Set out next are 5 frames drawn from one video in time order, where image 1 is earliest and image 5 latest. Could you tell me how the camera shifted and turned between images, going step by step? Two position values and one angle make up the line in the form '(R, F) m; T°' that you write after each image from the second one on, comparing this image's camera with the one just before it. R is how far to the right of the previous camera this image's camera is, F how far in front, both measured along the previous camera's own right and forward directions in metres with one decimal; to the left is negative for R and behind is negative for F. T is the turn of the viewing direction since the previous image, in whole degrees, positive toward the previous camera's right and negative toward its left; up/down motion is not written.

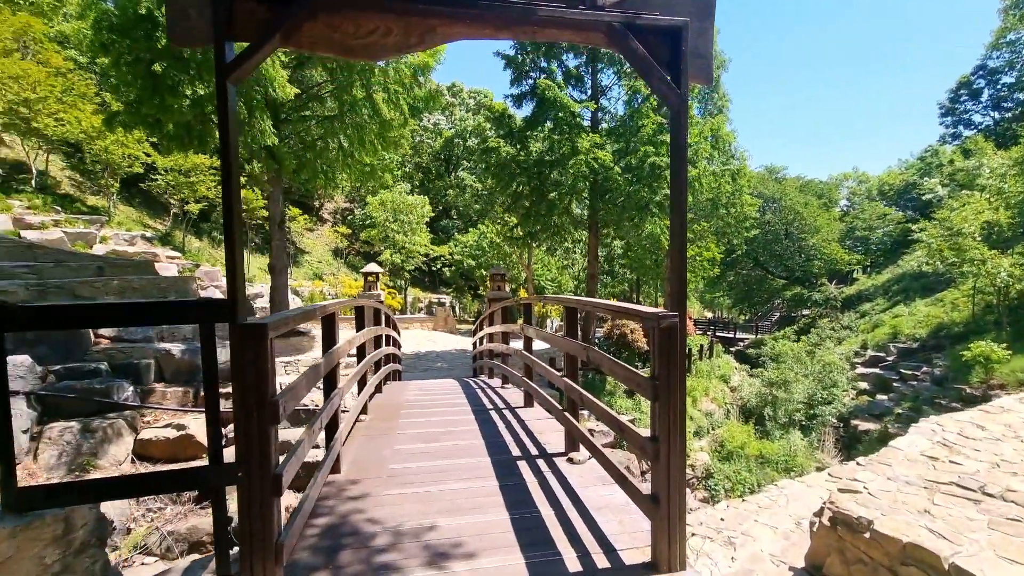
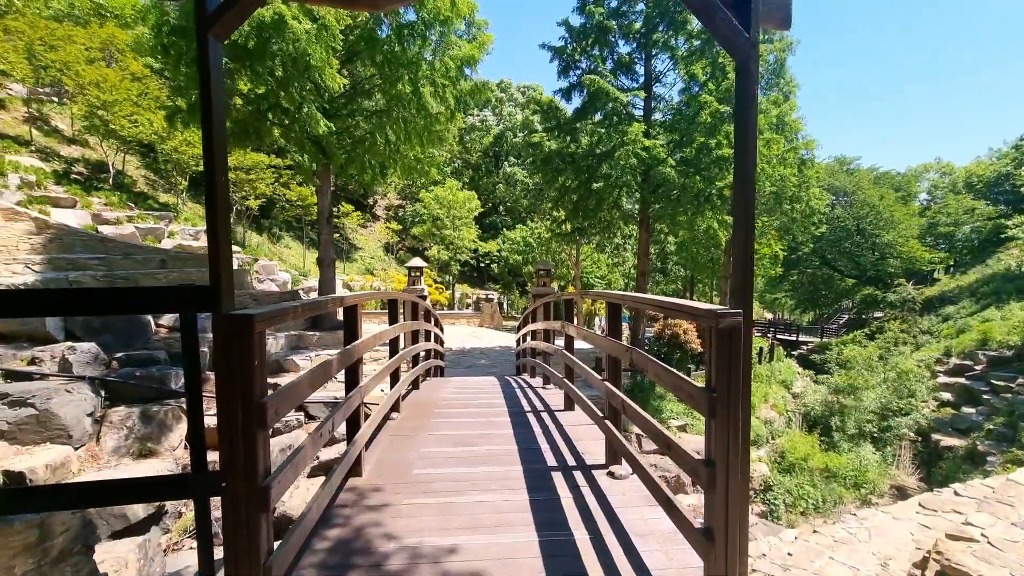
(+0.1, +0.3) m; -6°
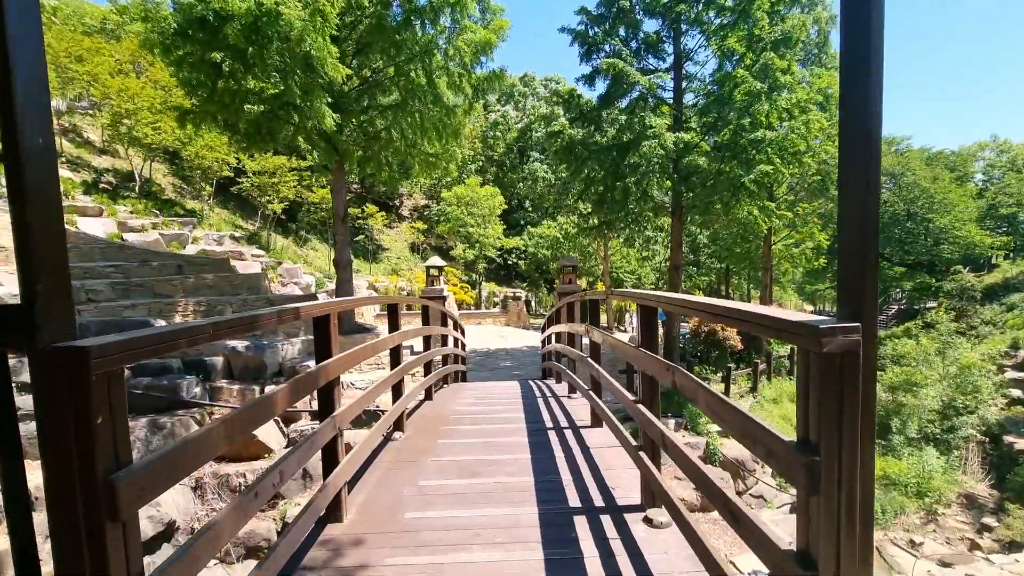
(+0.1, +0.5) m; -3°
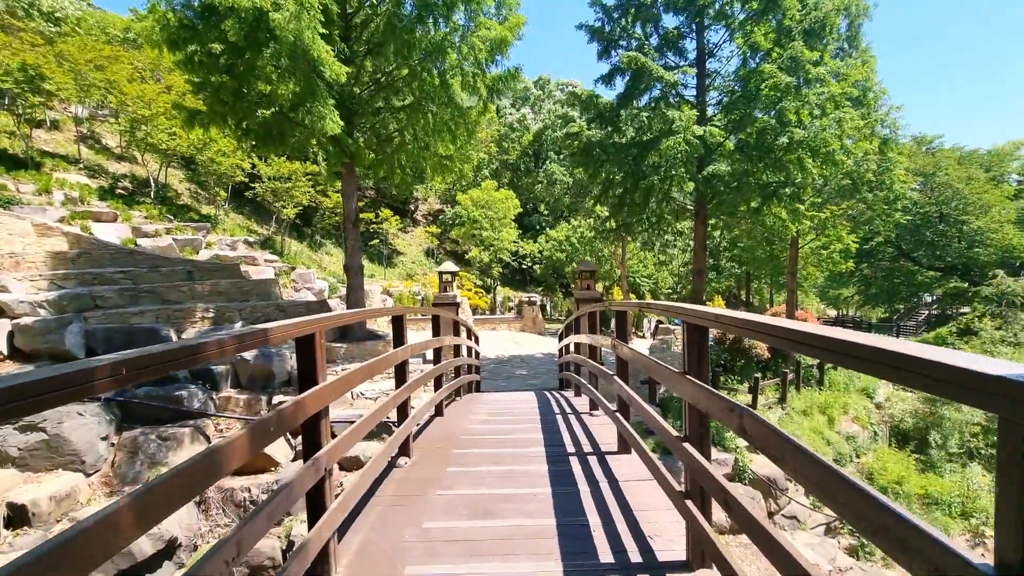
(0.0, +0.3) m; -2°
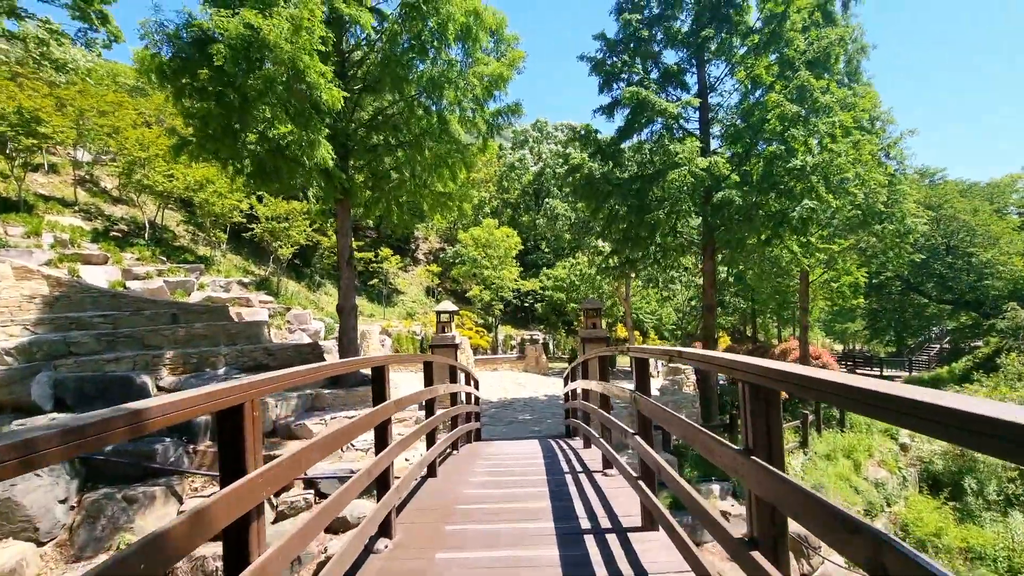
(0.0, +0.4) m; 0°
